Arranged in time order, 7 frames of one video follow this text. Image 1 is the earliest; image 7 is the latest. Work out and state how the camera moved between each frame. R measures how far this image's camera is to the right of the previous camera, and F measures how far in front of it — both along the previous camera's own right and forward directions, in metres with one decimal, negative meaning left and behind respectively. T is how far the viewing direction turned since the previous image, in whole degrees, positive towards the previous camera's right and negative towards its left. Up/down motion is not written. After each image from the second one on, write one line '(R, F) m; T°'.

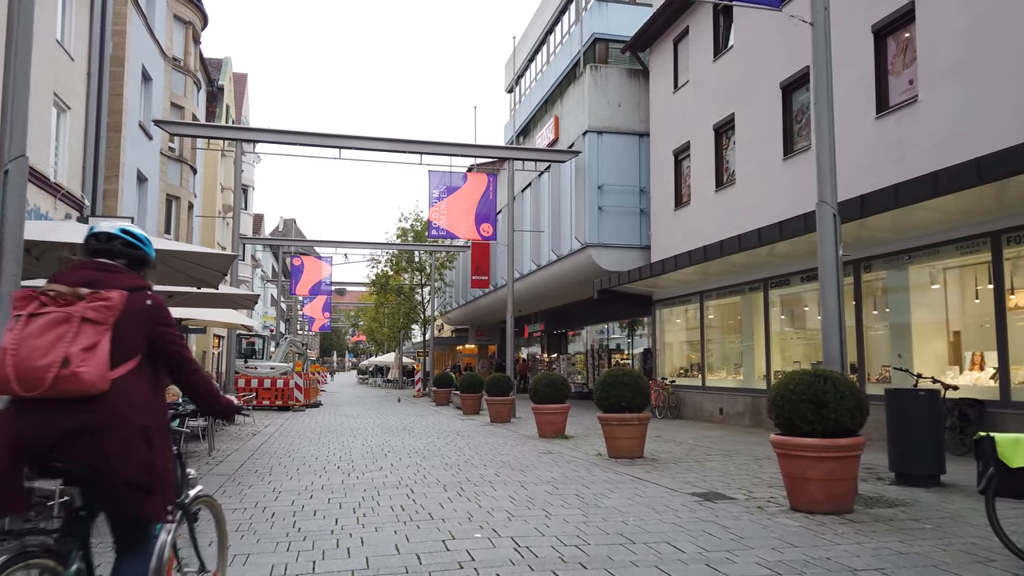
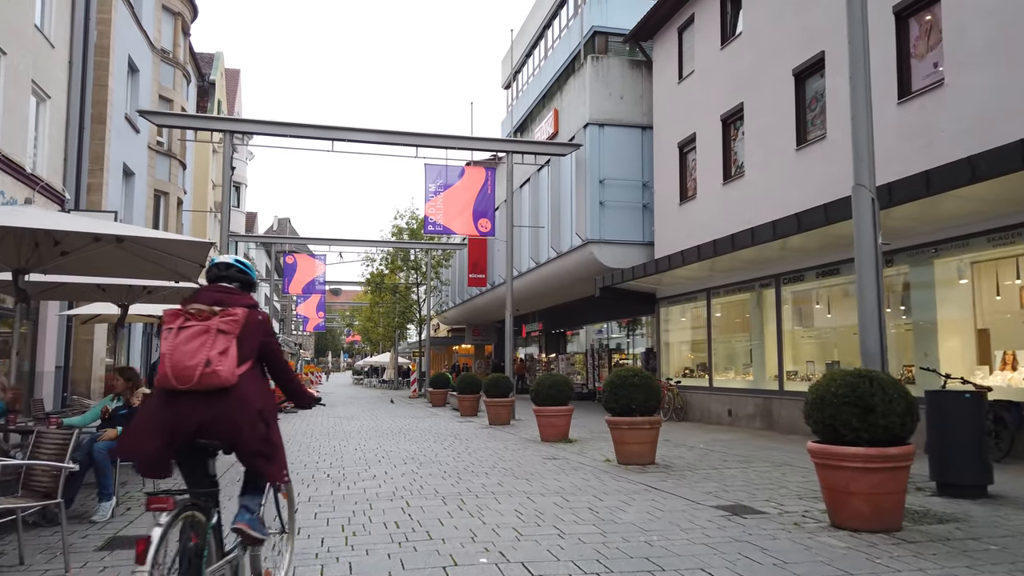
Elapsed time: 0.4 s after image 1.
(-0.1, +0.7) m; 0°
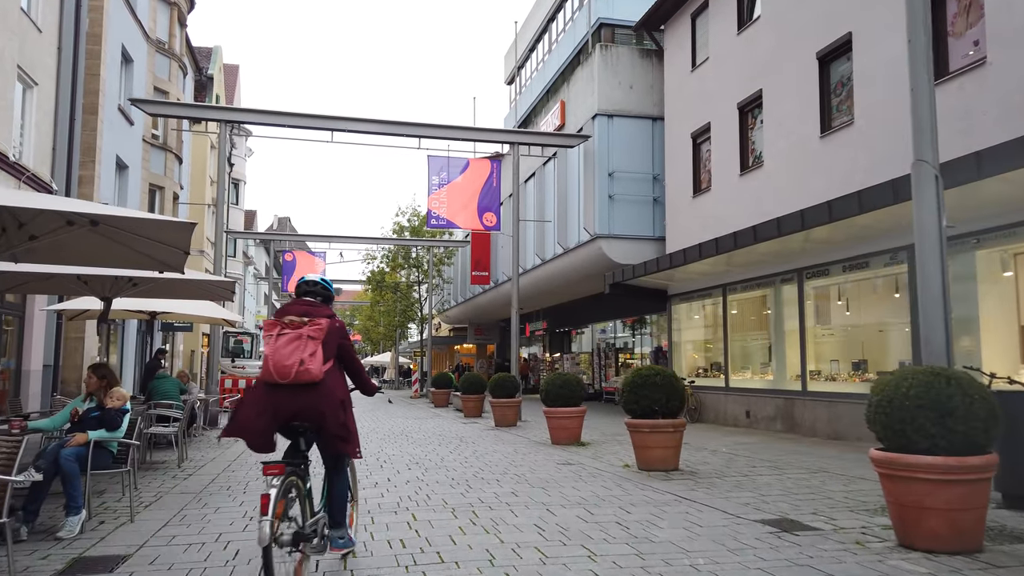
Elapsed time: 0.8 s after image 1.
(-0.2, +0.7) m; 0°
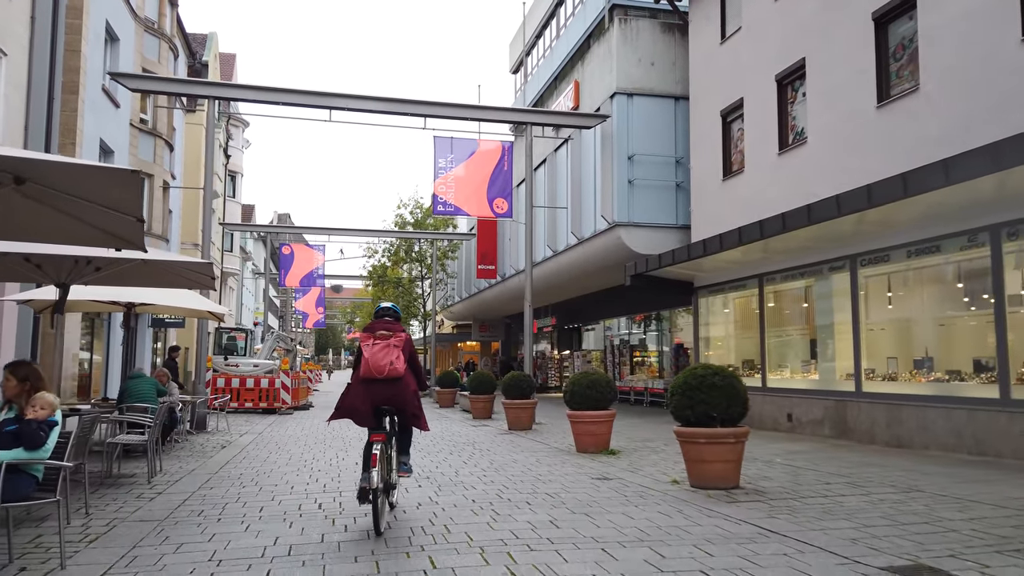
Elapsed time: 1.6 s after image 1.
(-0.3, +1.5) m; 0°
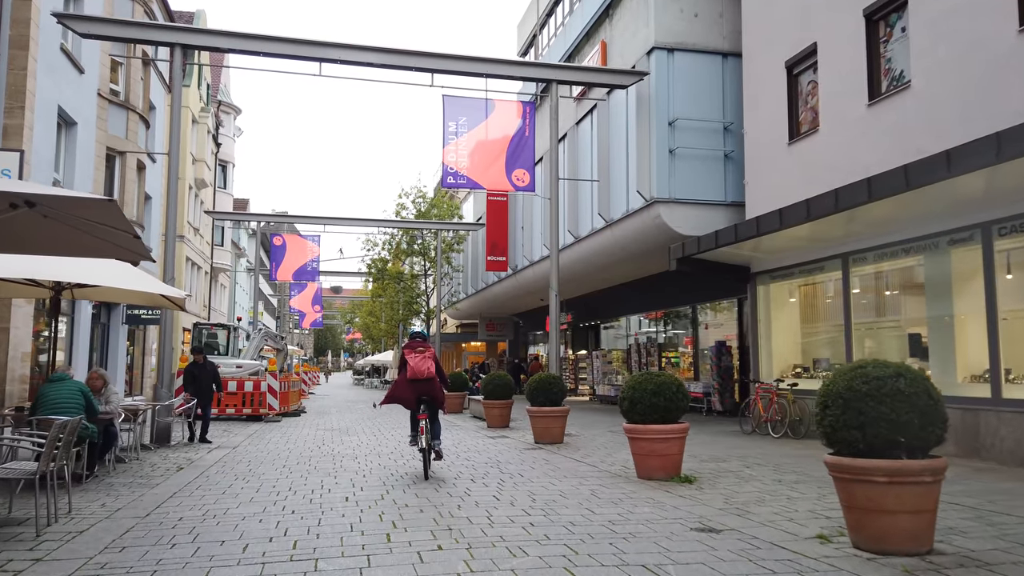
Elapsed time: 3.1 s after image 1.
(-0.5, +2.8) m; 0°
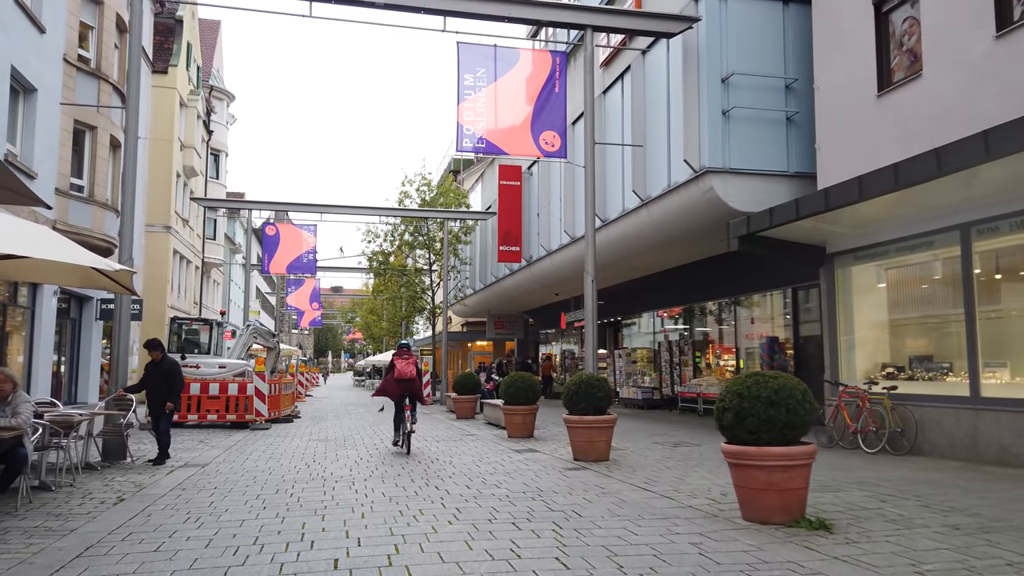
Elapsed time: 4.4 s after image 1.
(-0.5, +2.5) m; 0°
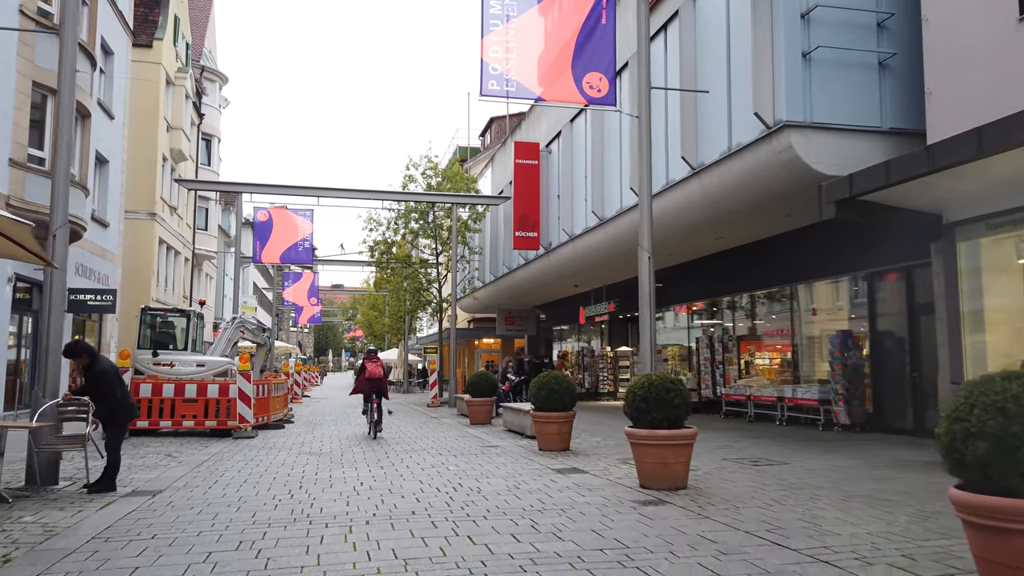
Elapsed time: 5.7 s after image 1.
(-0.5, +2.6) m; 0°
